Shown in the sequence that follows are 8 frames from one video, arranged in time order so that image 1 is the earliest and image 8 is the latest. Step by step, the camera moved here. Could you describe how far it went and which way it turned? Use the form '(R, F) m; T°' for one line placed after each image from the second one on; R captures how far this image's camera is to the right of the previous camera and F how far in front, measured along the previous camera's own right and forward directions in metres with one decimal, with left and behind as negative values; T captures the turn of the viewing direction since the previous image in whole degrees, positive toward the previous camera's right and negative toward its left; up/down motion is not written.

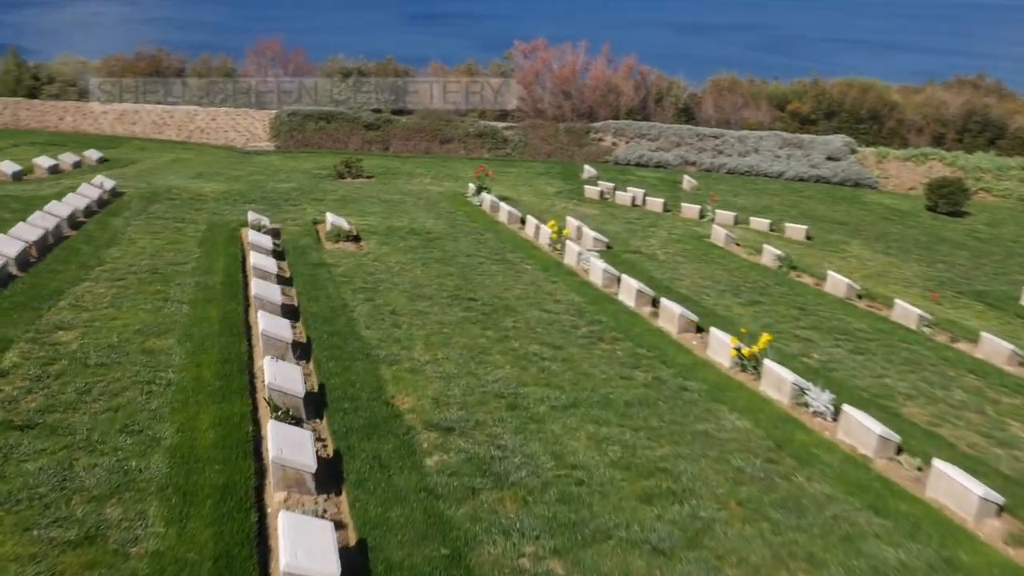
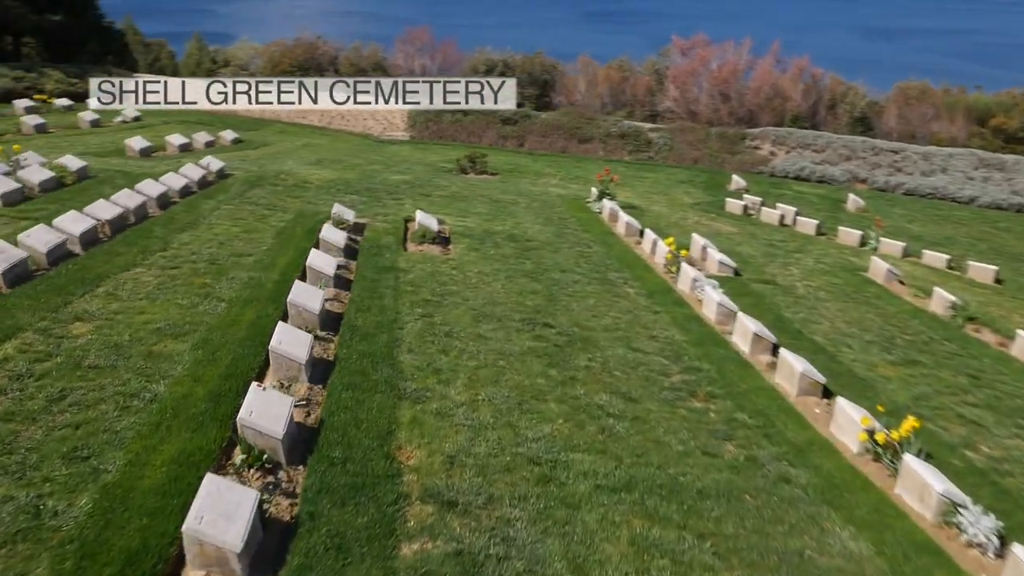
(+0.8, +1.7) m; -12°
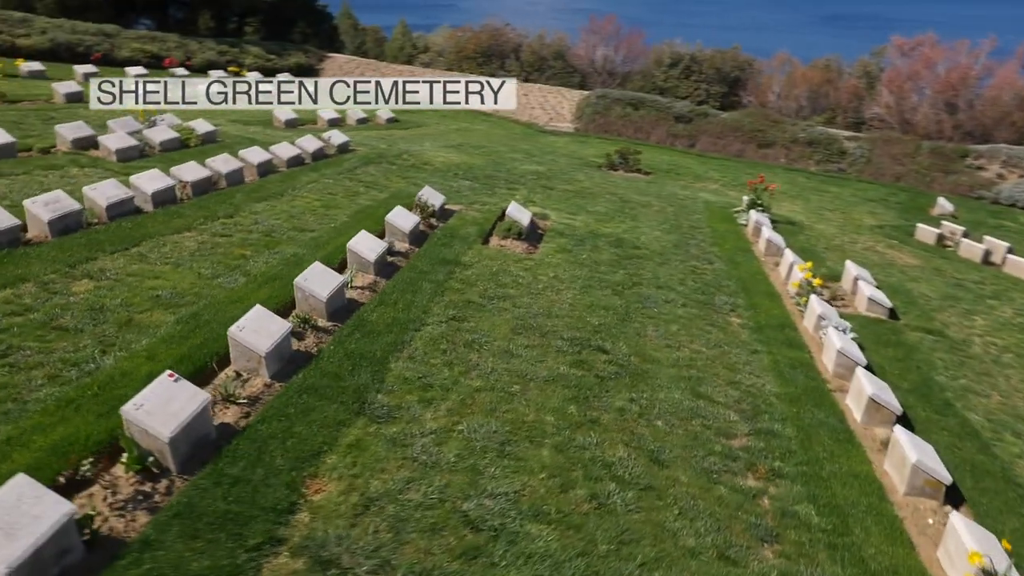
(+1.5, +1.6) m; -15°
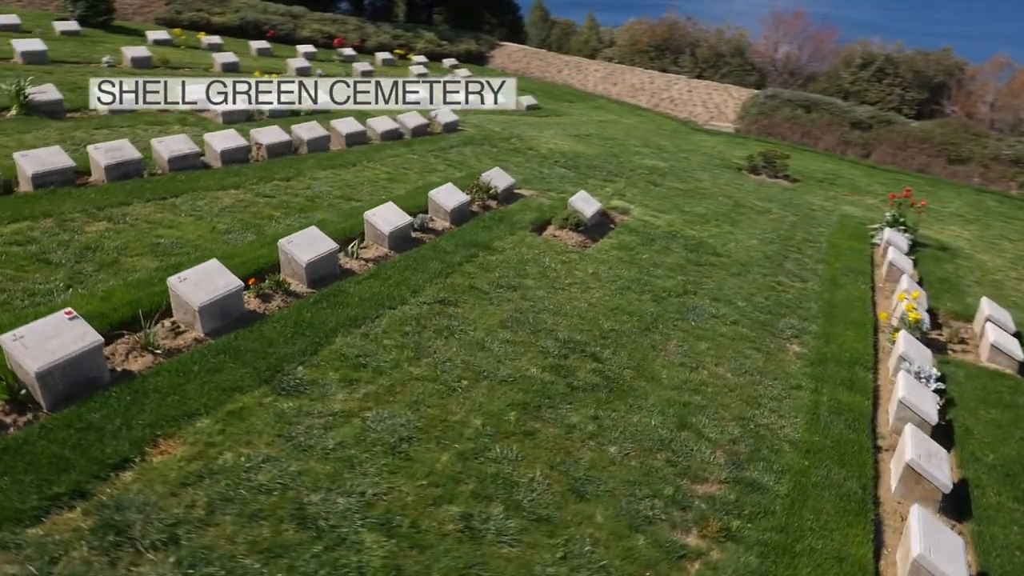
(+1.9, +1.0) m; -15°
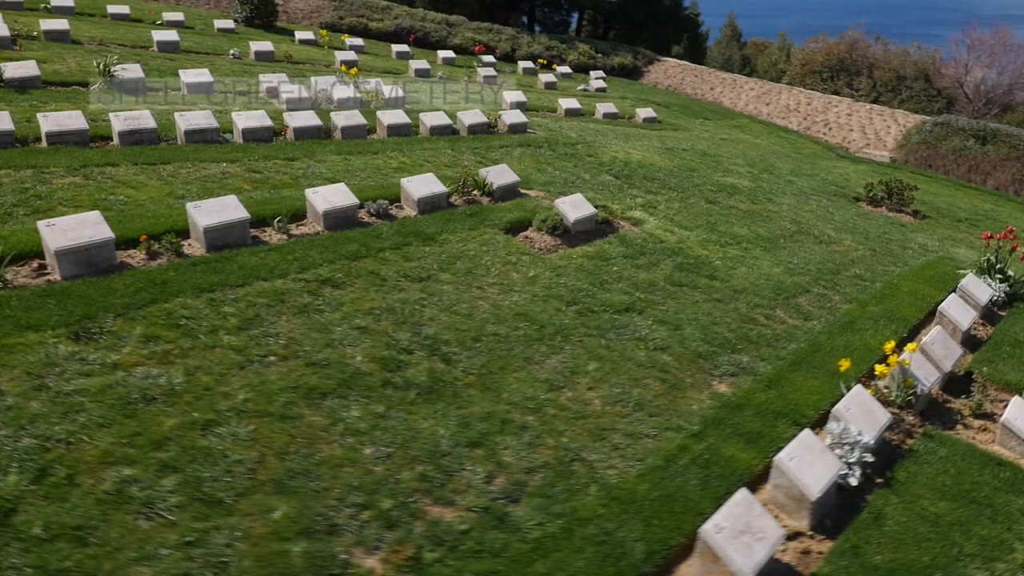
(+2.9, +0.9) m; -16°
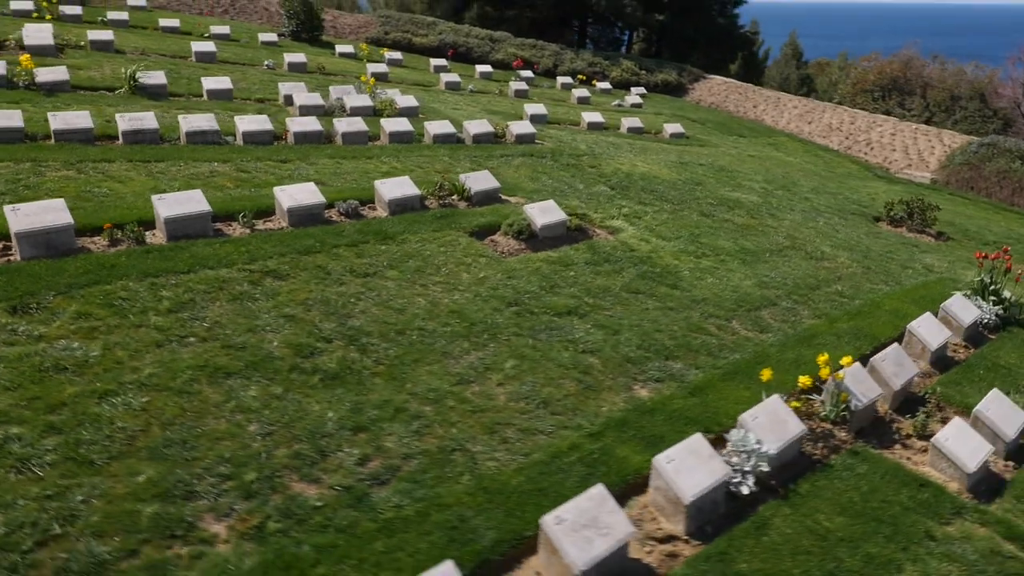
(+1.3, -0.1) m; -5°
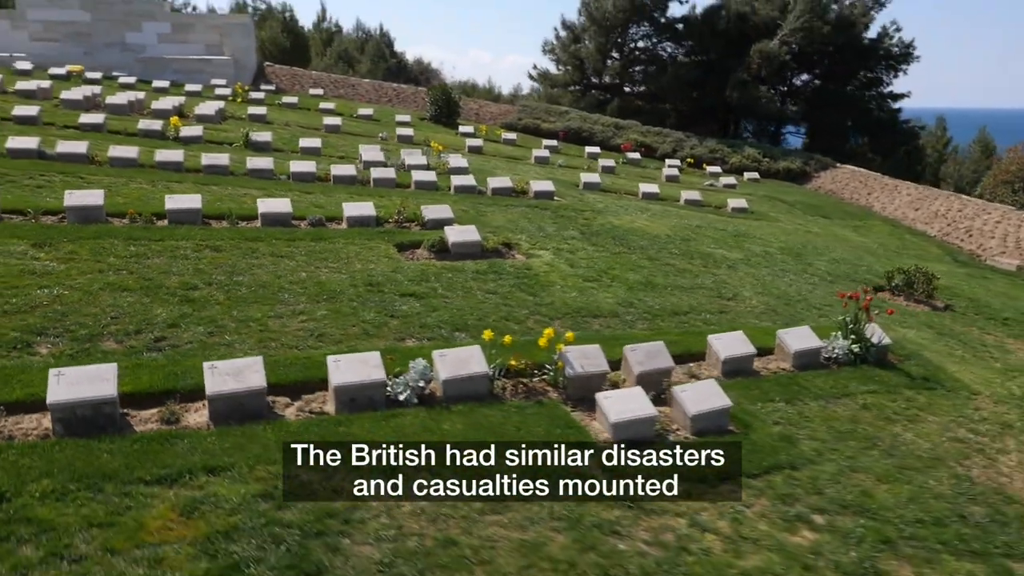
(+4.8, -1.3) m; -18°
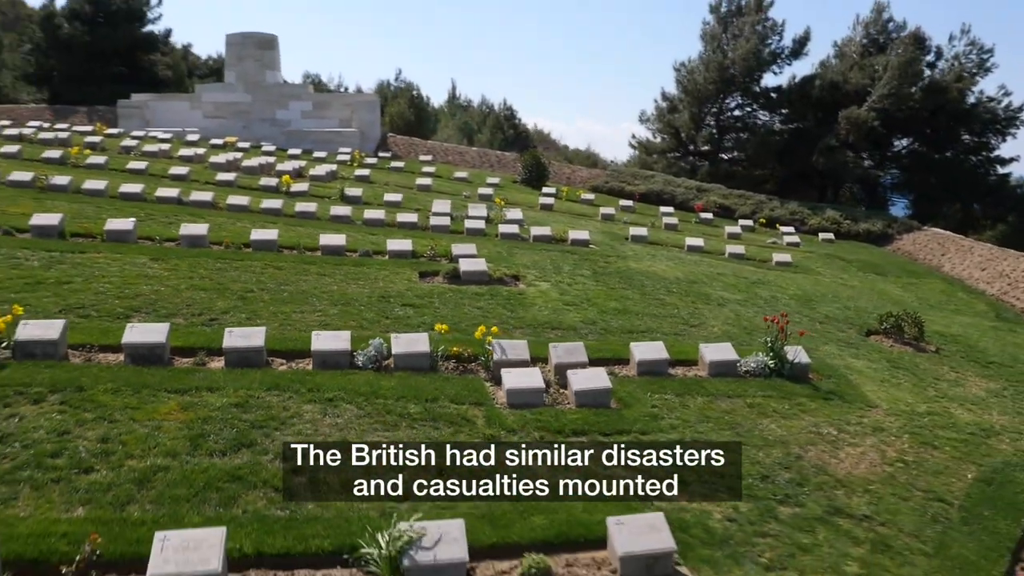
(+2.8, -2.2) m; -11°
